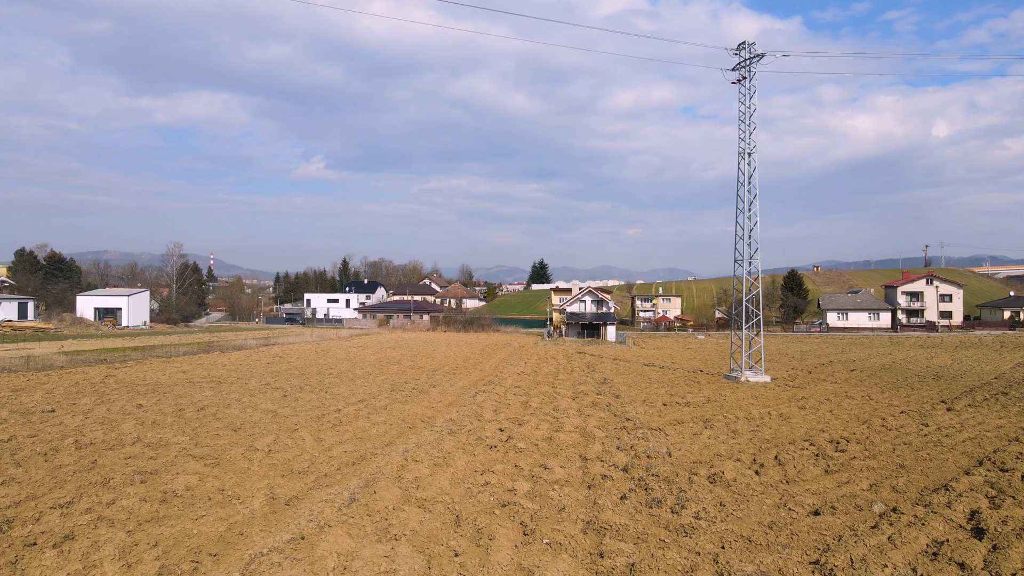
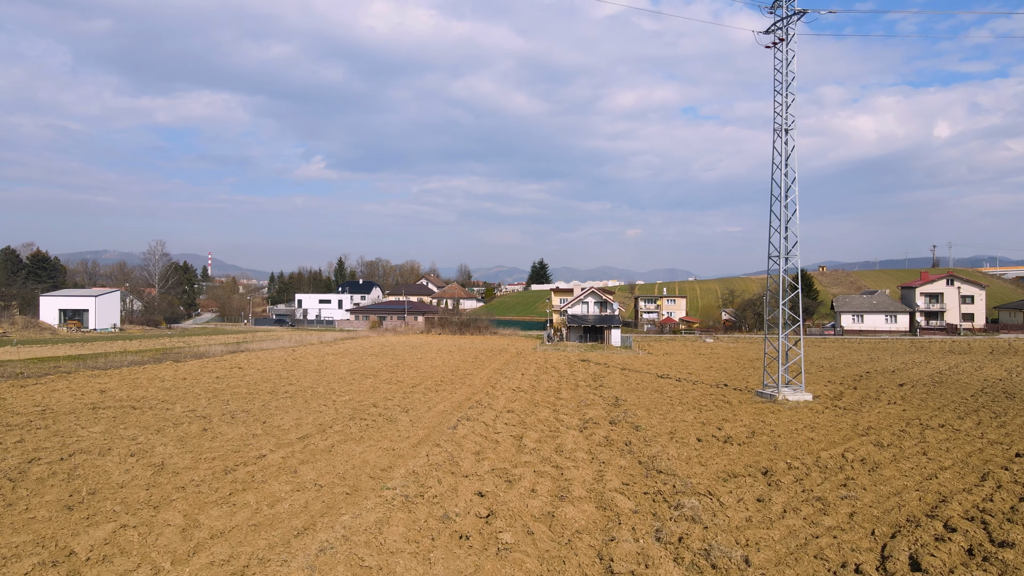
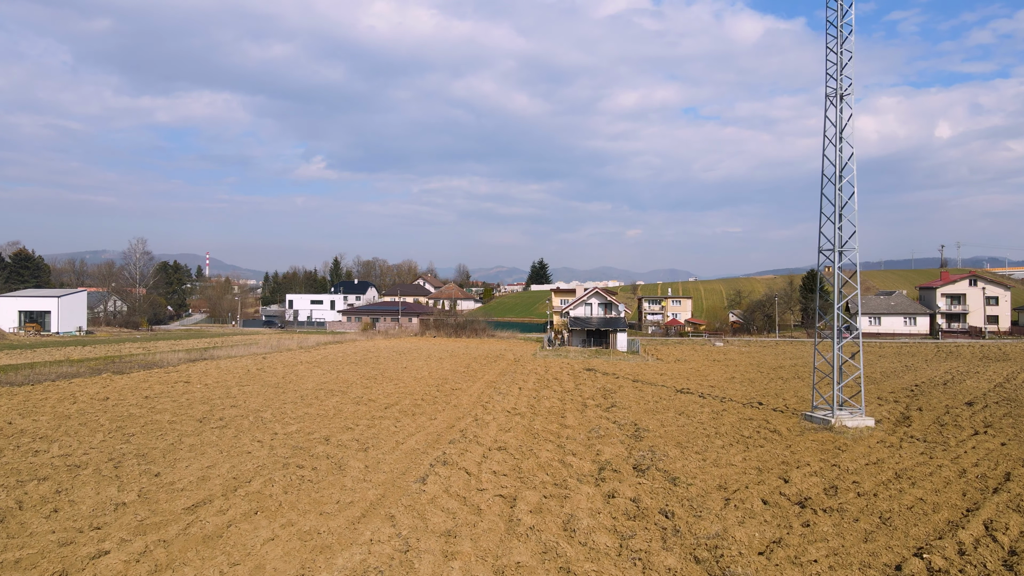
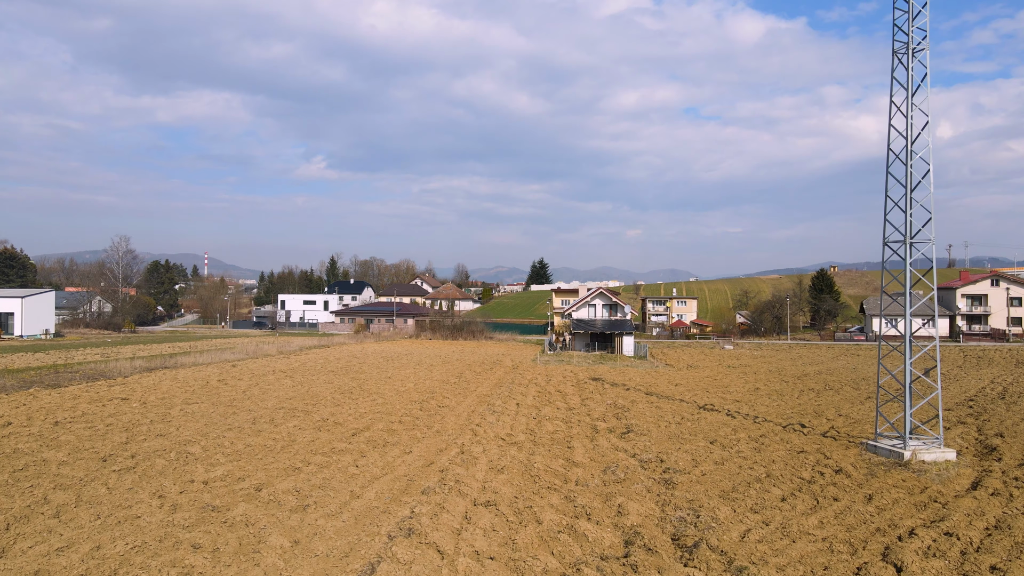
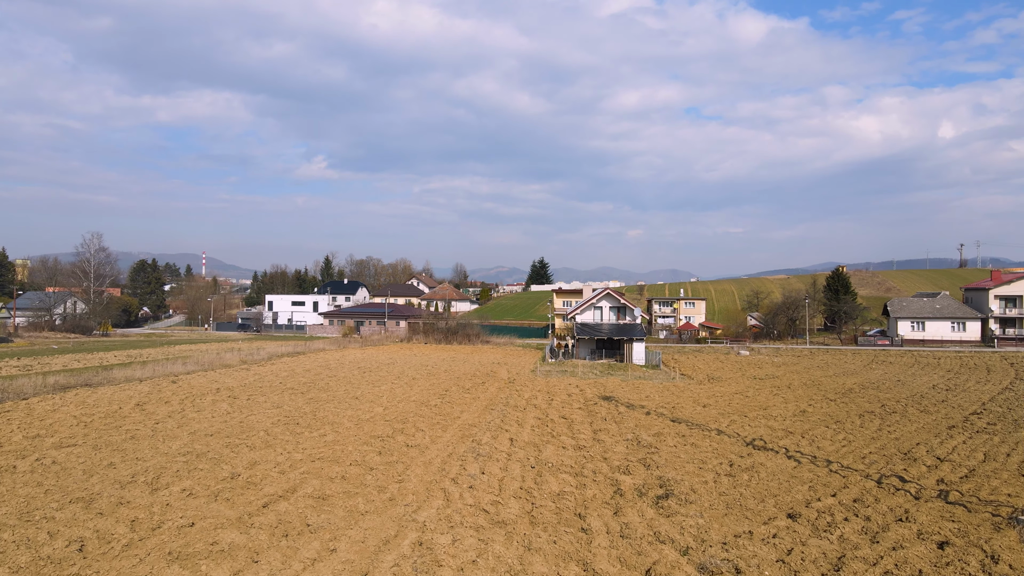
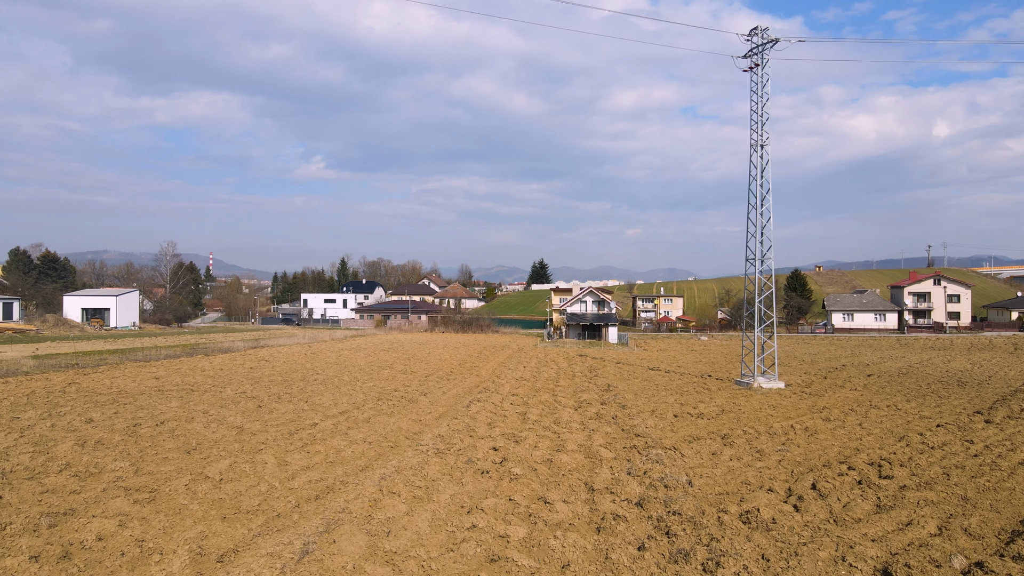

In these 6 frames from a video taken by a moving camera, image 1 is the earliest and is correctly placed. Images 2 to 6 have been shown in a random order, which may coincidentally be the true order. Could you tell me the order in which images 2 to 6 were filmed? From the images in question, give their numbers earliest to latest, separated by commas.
6, 2, 3, 4, 5
